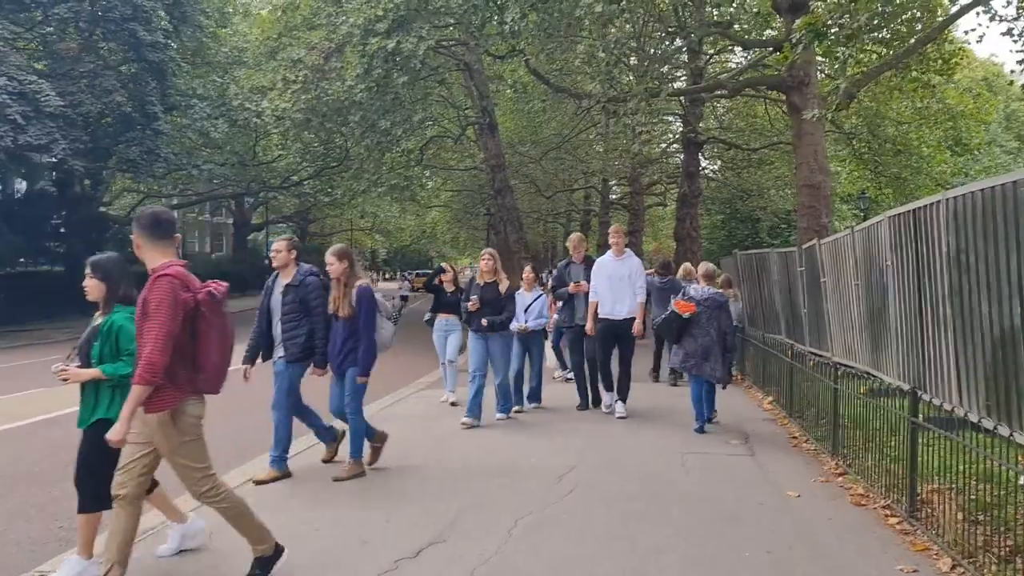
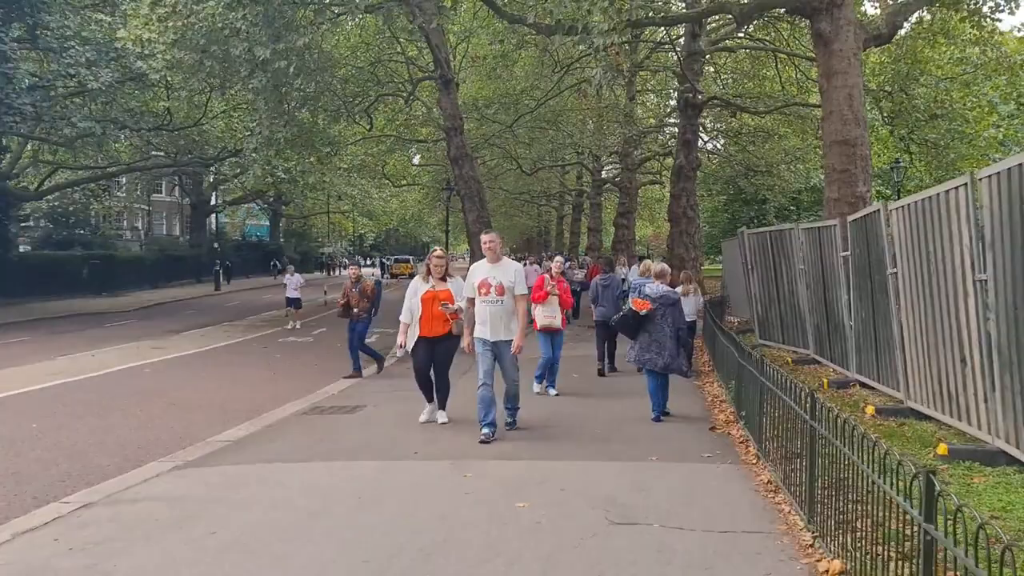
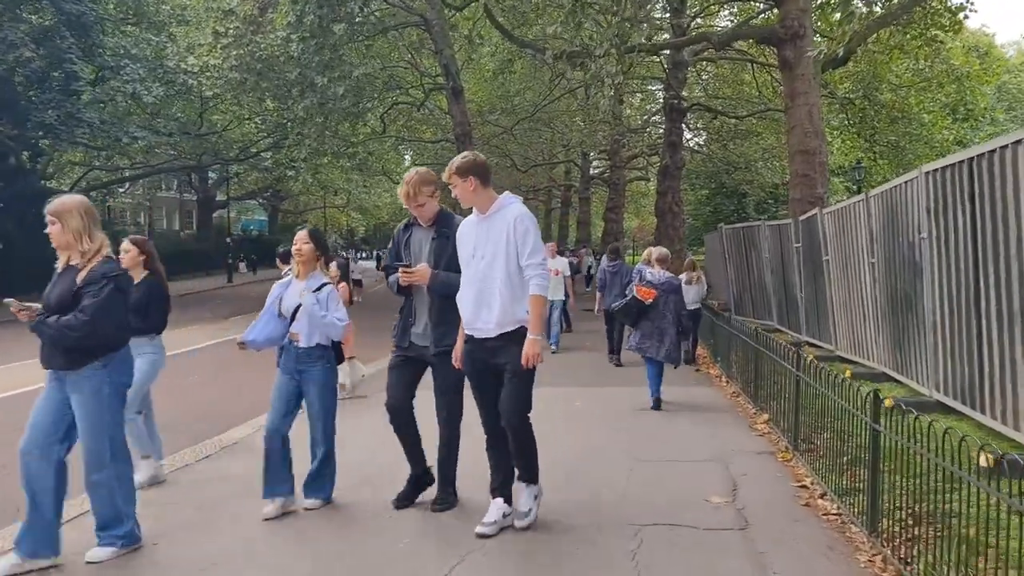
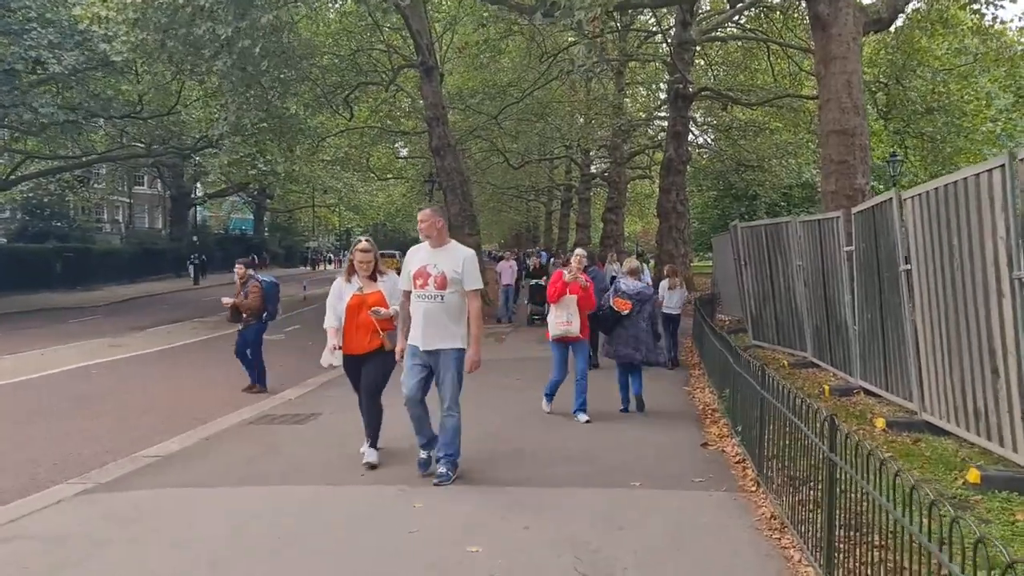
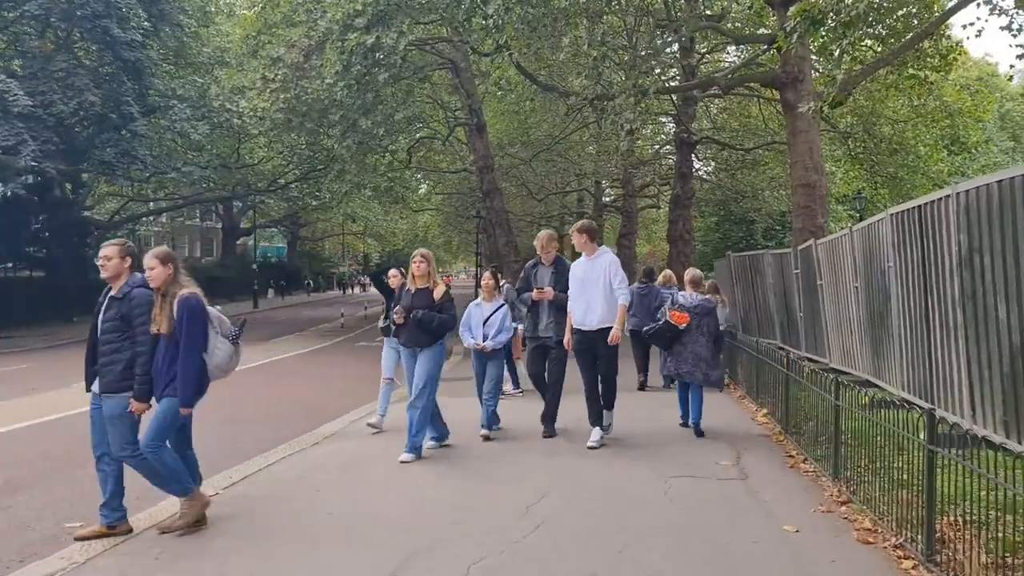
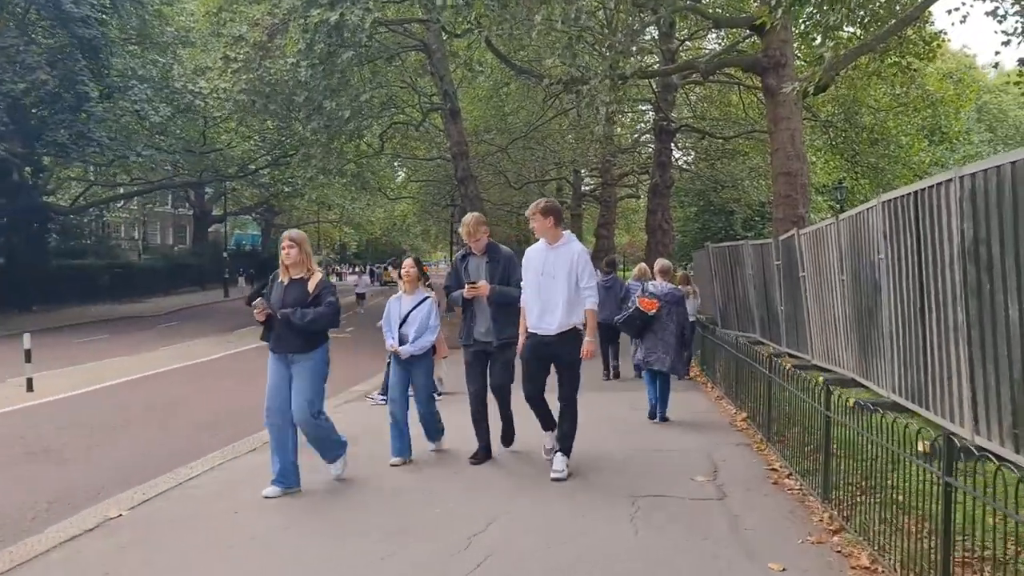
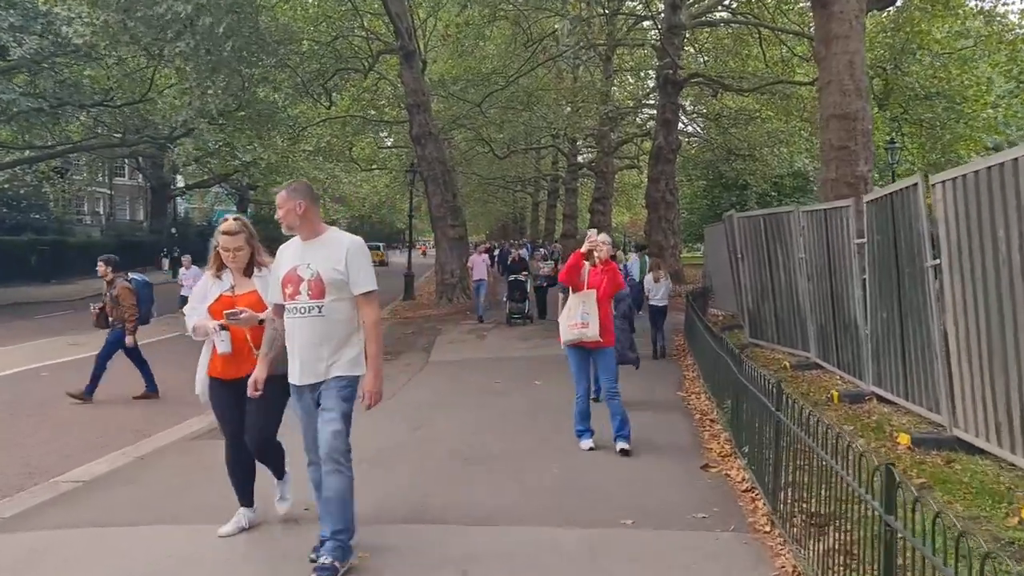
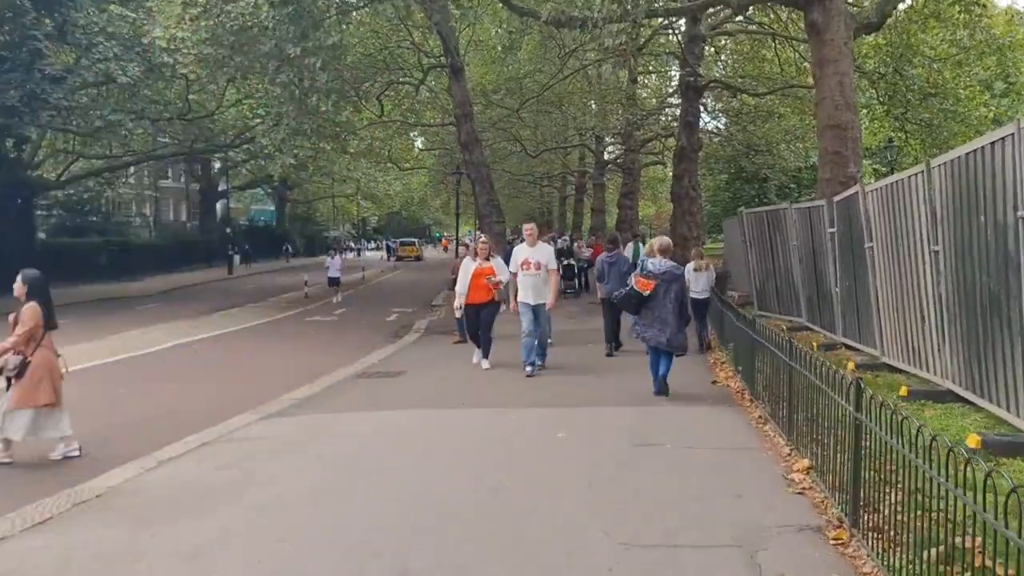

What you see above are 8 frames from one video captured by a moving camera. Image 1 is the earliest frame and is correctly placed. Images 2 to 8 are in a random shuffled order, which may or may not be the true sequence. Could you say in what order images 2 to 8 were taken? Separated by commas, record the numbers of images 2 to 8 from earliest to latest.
5, 6, 3, 8, 2, 4, 7
